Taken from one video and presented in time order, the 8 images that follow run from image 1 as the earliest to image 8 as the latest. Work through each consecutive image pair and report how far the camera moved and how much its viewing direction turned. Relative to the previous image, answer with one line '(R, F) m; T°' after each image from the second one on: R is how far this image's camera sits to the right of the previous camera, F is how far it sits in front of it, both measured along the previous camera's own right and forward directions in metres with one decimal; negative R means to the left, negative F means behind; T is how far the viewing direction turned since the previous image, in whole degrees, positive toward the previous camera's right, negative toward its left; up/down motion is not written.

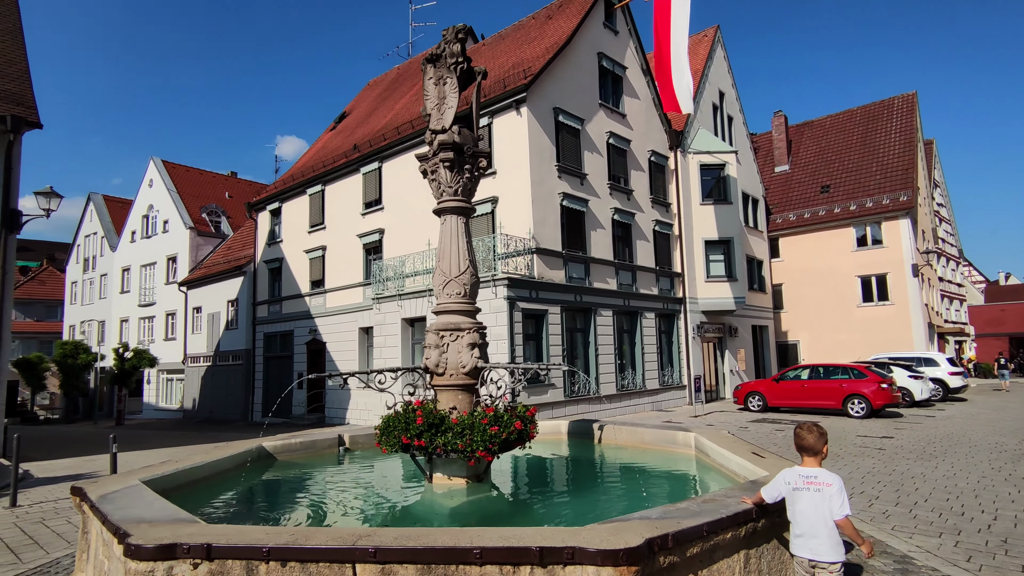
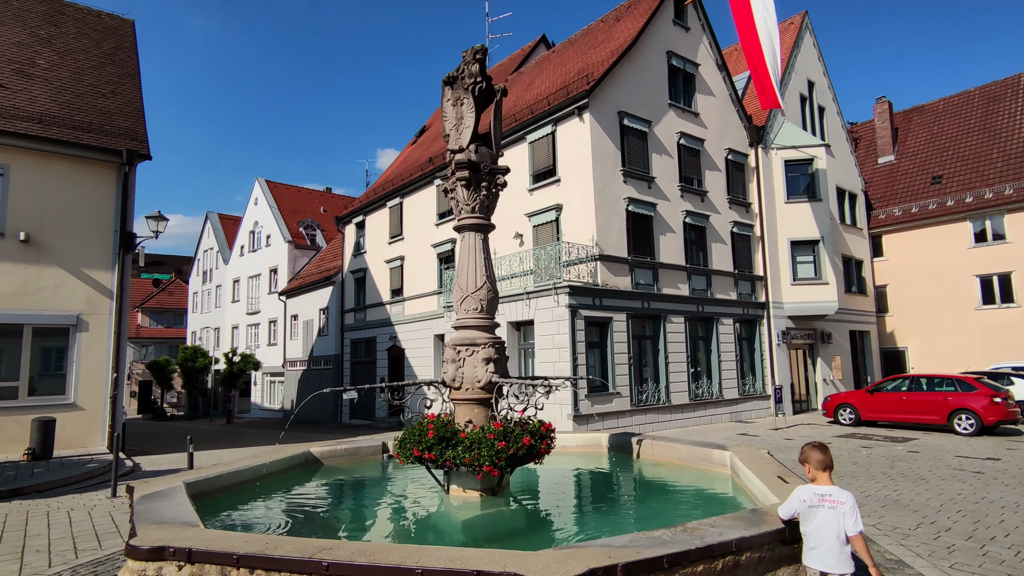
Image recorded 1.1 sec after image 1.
(+0.8, 0.0) m; -9°
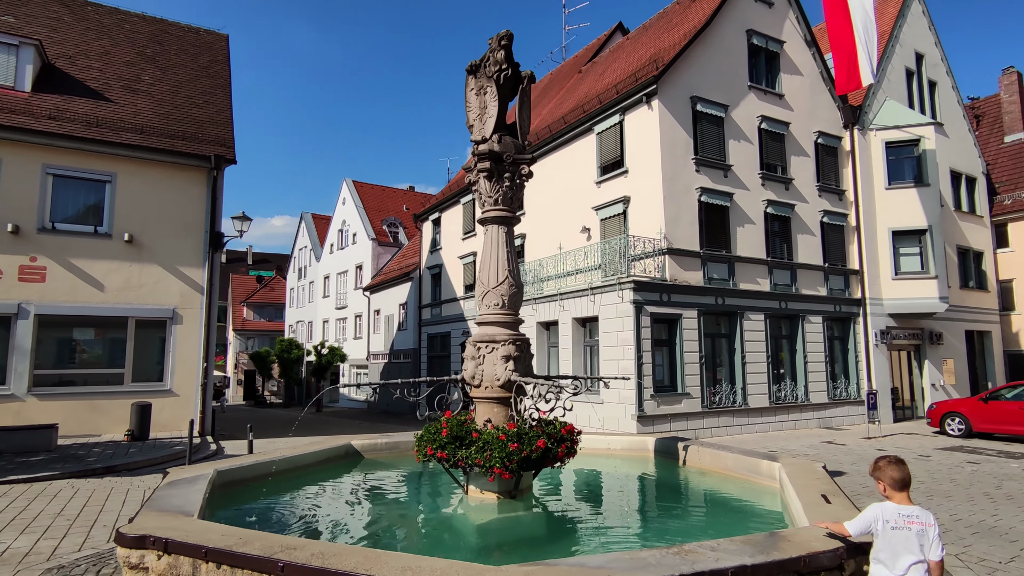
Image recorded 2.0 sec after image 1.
(+0.6, +0.3) m; -9°
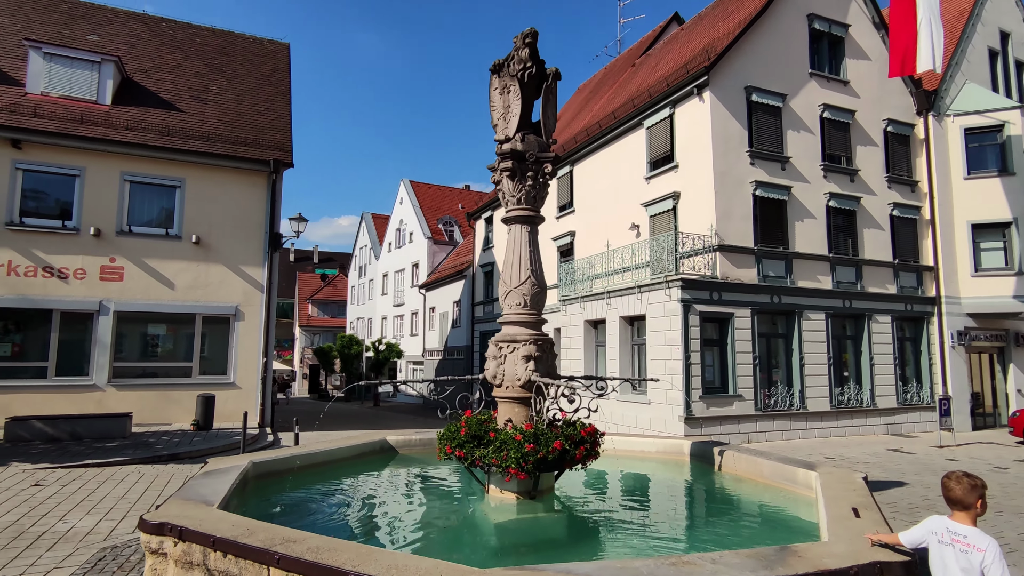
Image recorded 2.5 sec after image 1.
(+0.4, 0.0) m; -6°
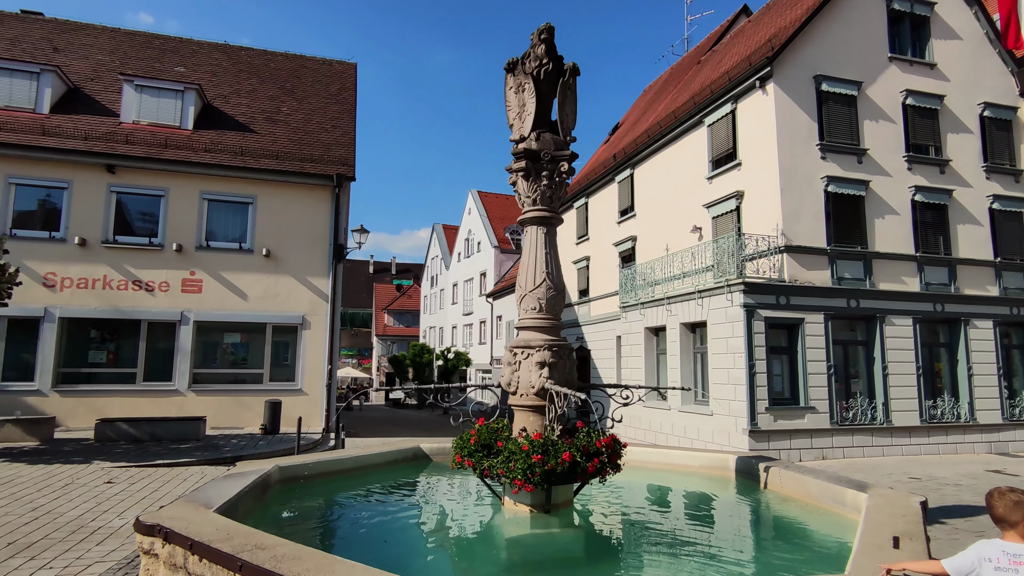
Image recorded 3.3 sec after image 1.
(+0.6, +0.2) m; -8°
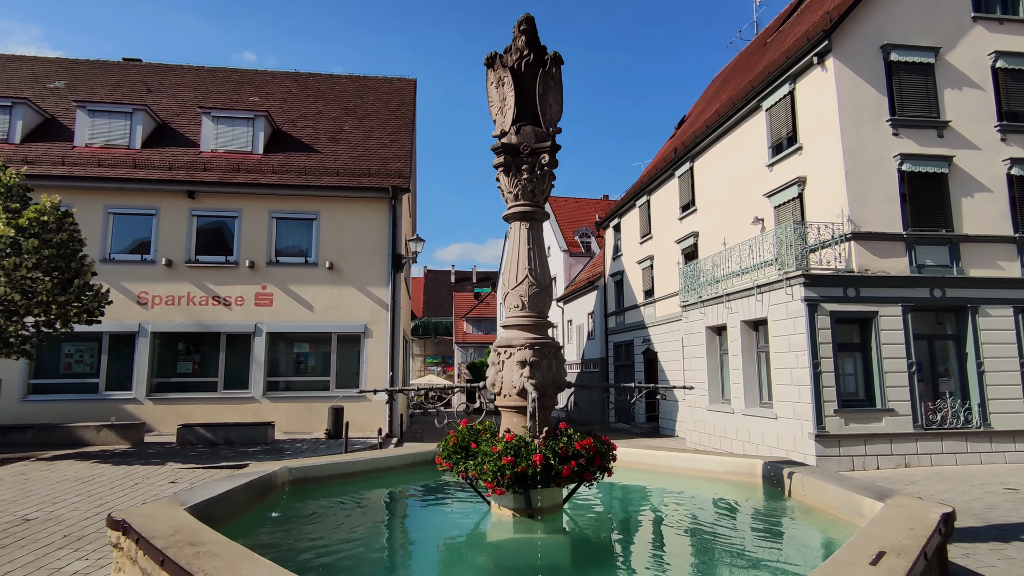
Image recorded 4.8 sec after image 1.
(+0.9, +0.2) m; -8°
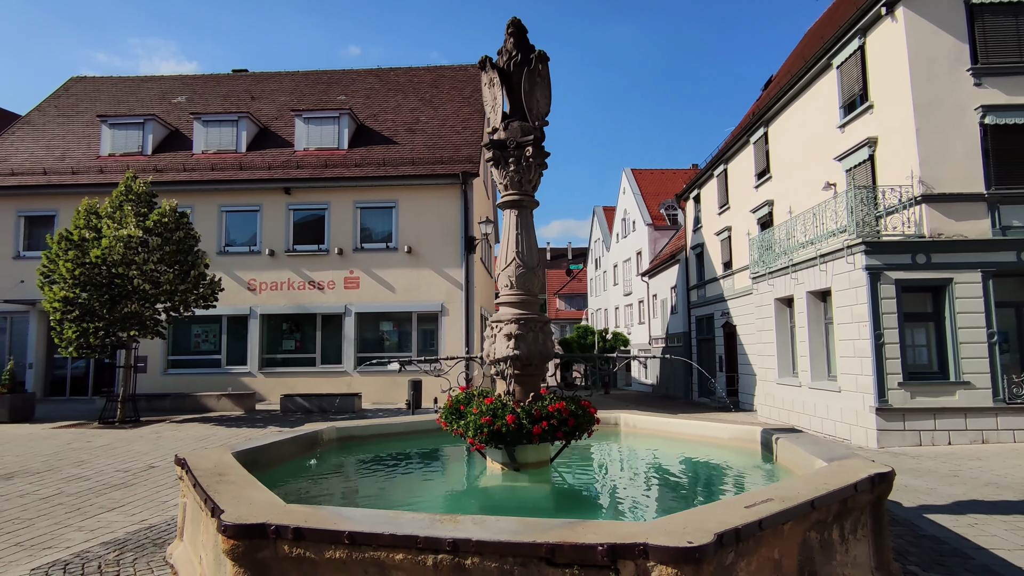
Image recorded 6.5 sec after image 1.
(+1.1, -0.5) m; -10°
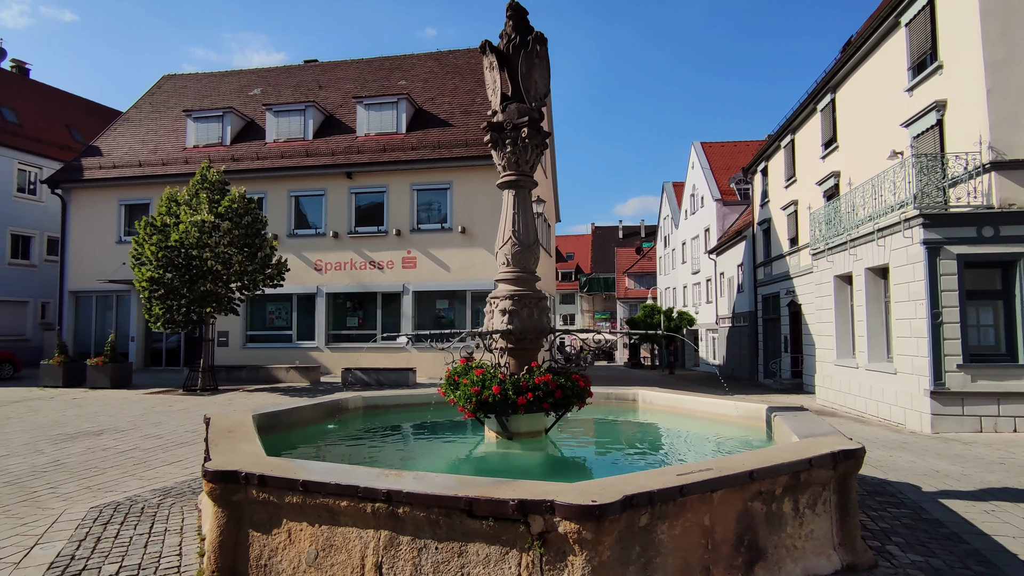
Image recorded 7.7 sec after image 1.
(+0.8, -0.2) m; -8°
